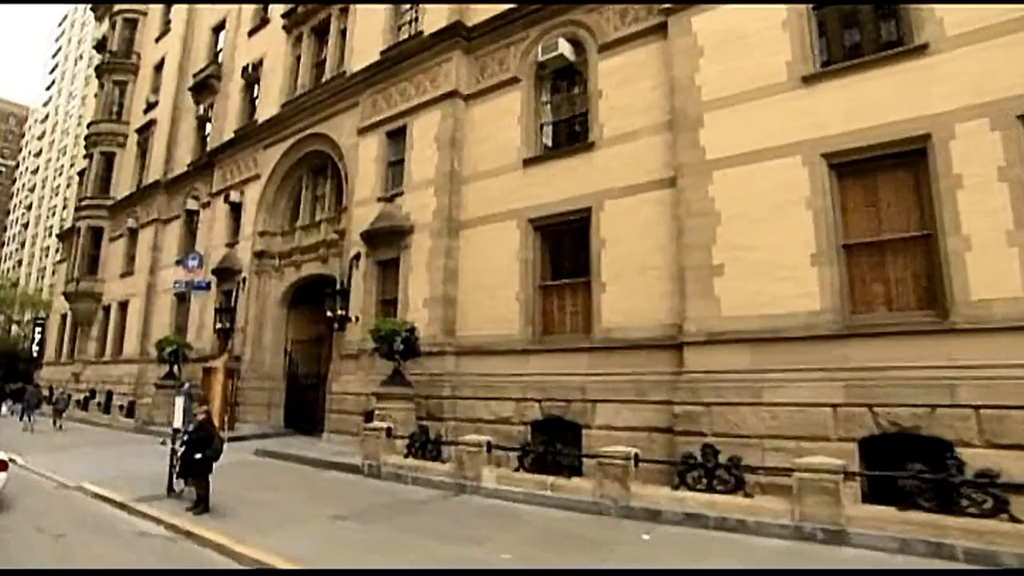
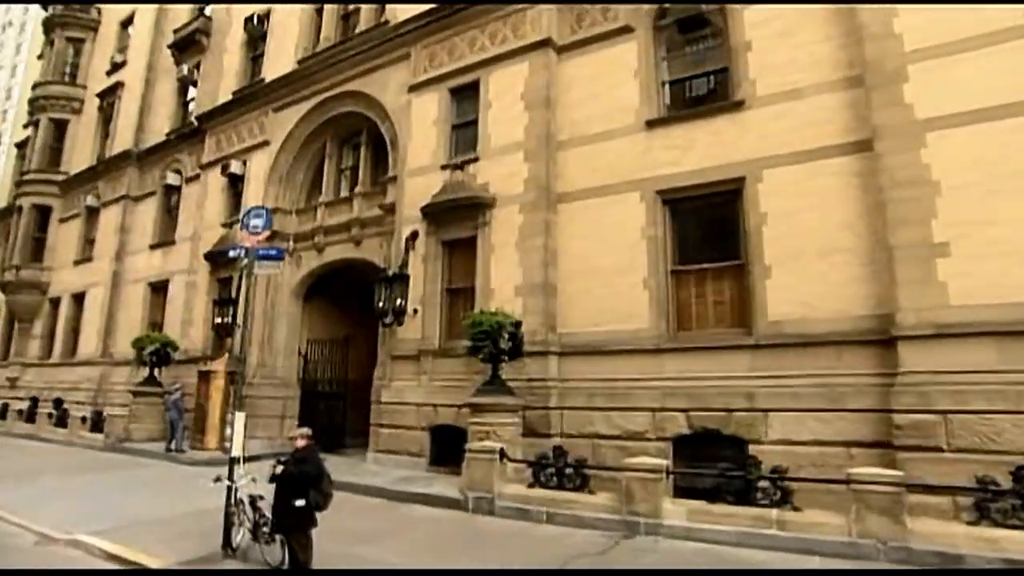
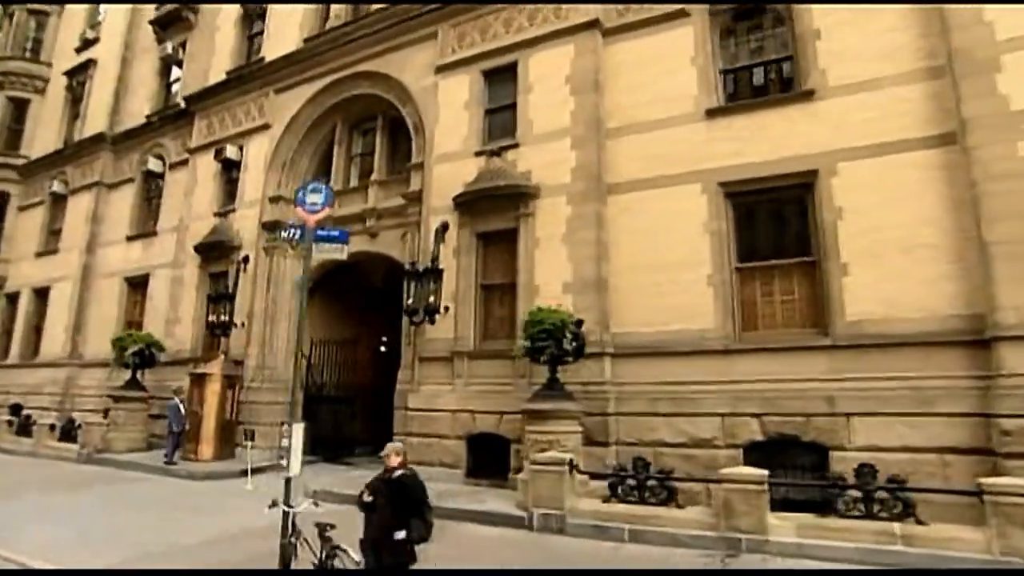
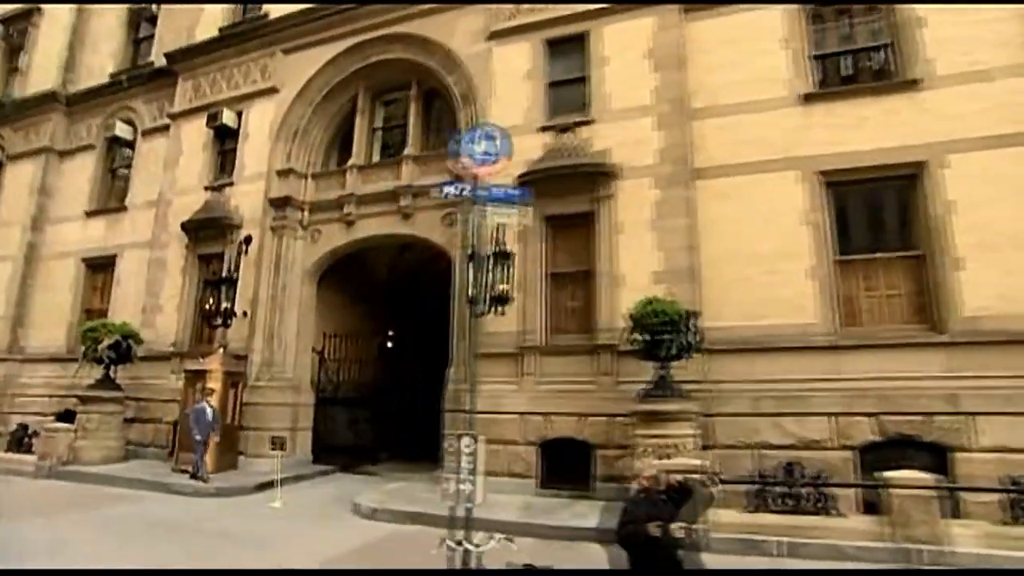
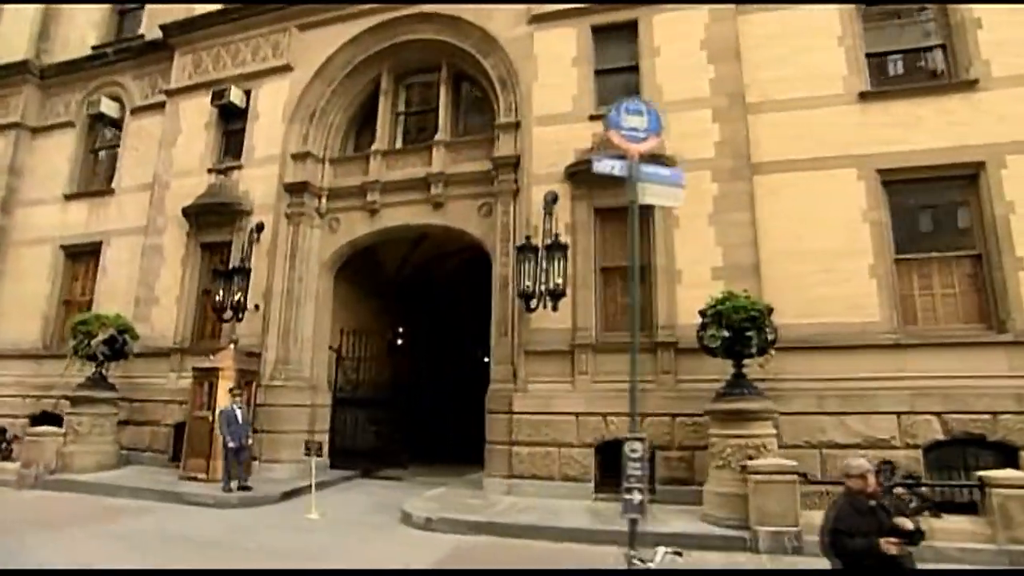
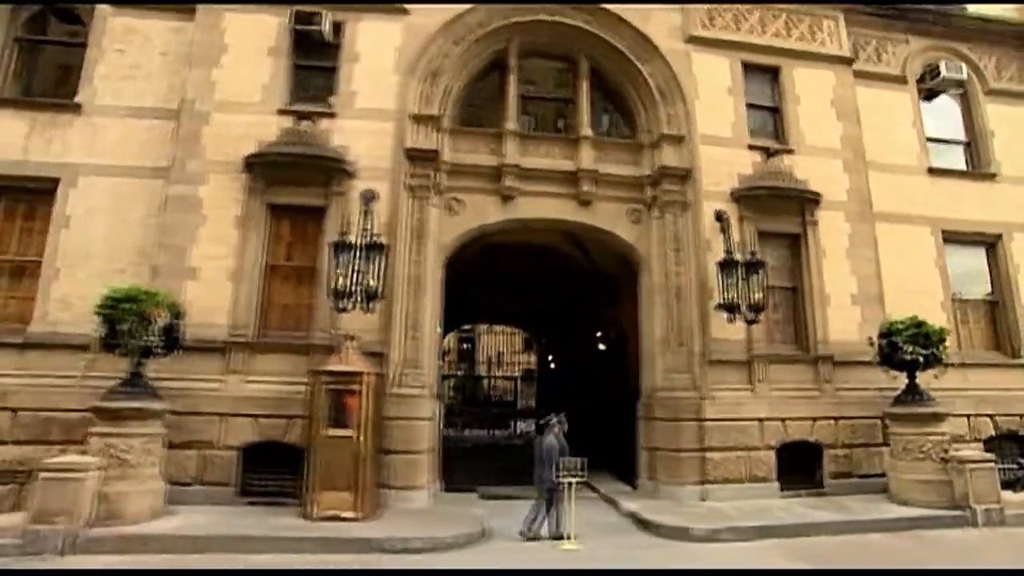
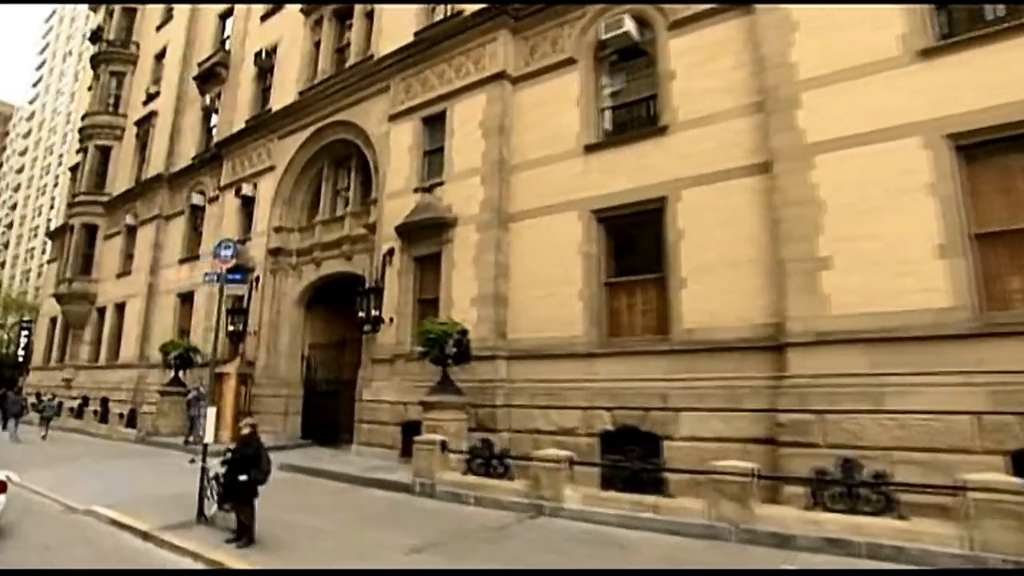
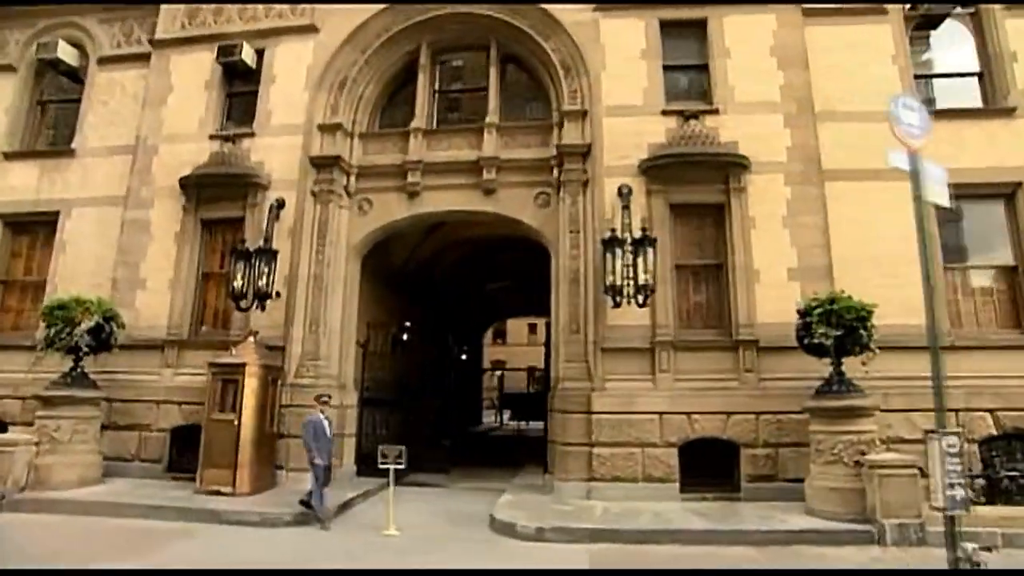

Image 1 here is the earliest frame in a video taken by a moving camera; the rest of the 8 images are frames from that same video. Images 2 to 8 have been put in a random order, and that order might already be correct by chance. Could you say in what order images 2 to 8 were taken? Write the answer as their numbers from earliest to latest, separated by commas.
7, 2, 3, 4, 5, 8, 6
